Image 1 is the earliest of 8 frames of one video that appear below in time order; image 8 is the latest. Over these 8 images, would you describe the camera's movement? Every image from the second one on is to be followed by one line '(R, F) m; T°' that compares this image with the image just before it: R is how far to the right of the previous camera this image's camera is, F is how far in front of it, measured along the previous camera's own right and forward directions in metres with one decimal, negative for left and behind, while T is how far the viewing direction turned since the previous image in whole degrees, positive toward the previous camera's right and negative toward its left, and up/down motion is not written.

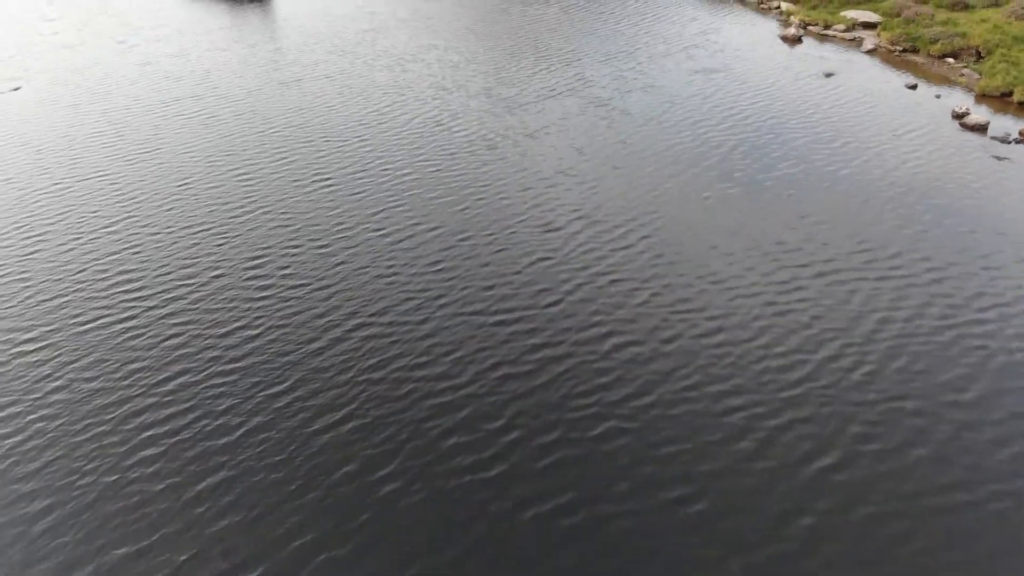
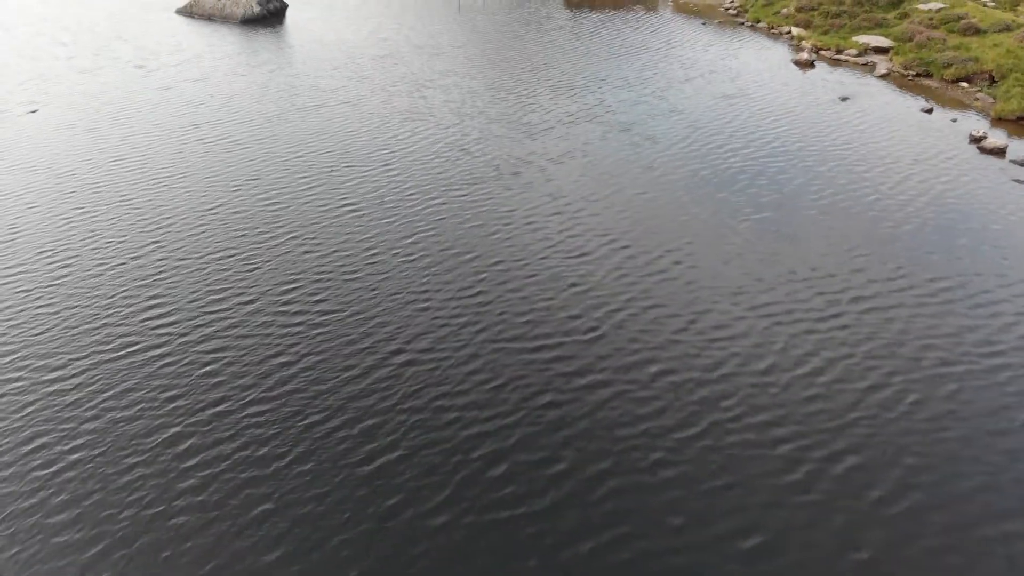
(-2.0, +0.8) m; 0°
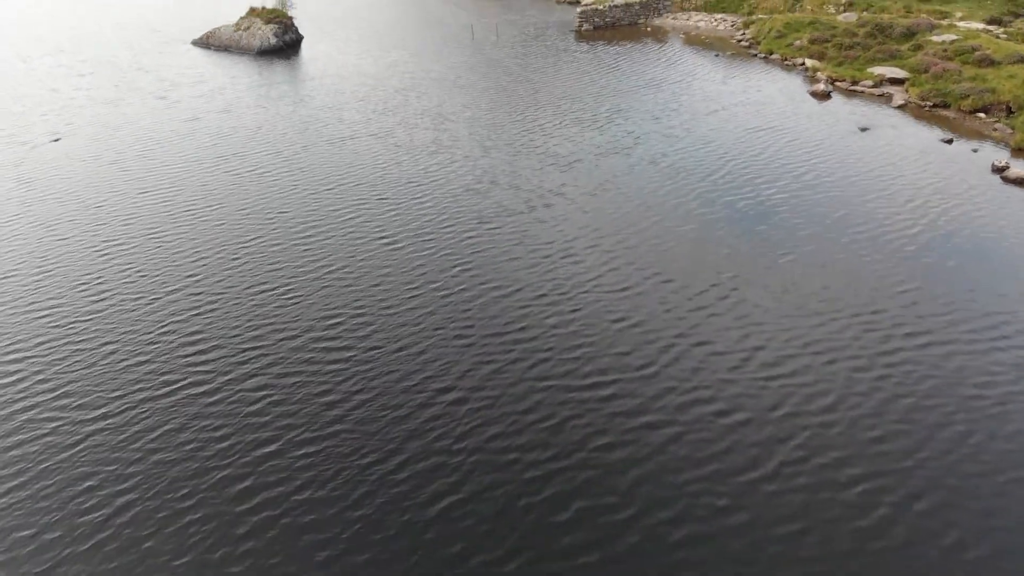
(-2.7, +1.2) m; +1°
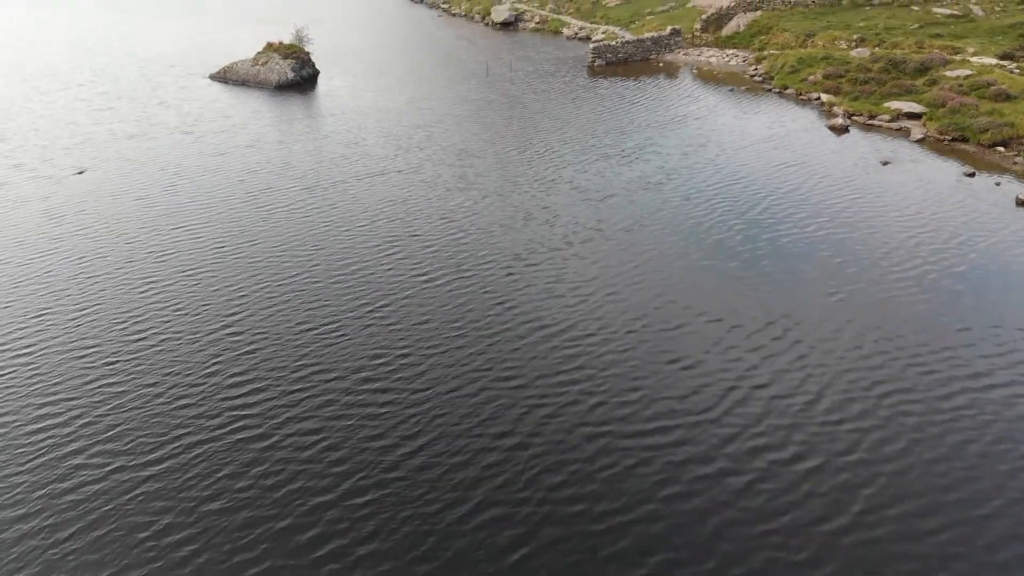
(-2.8, +1.3) m; +1°
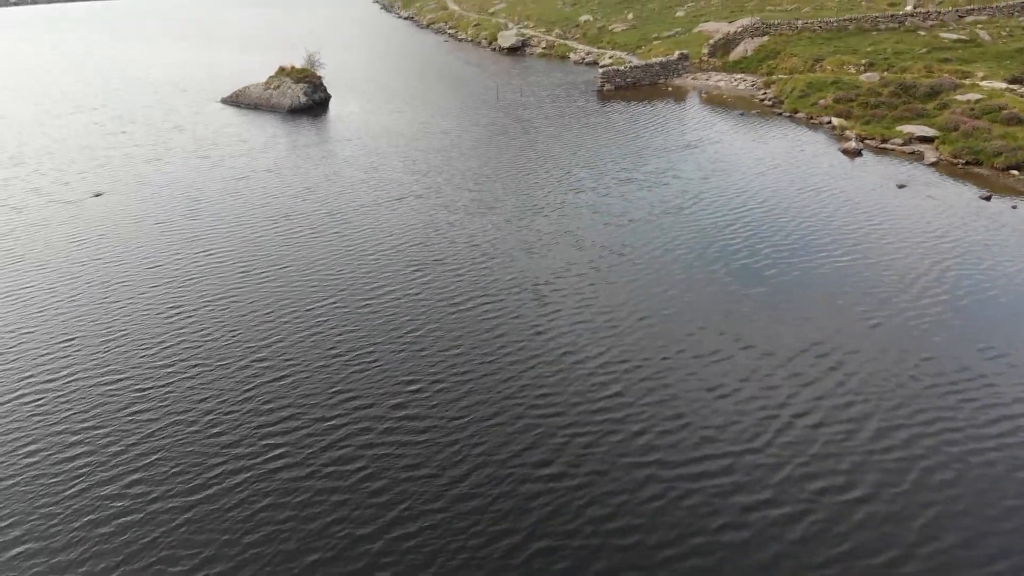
(-2.1, +1.0) m; +1°
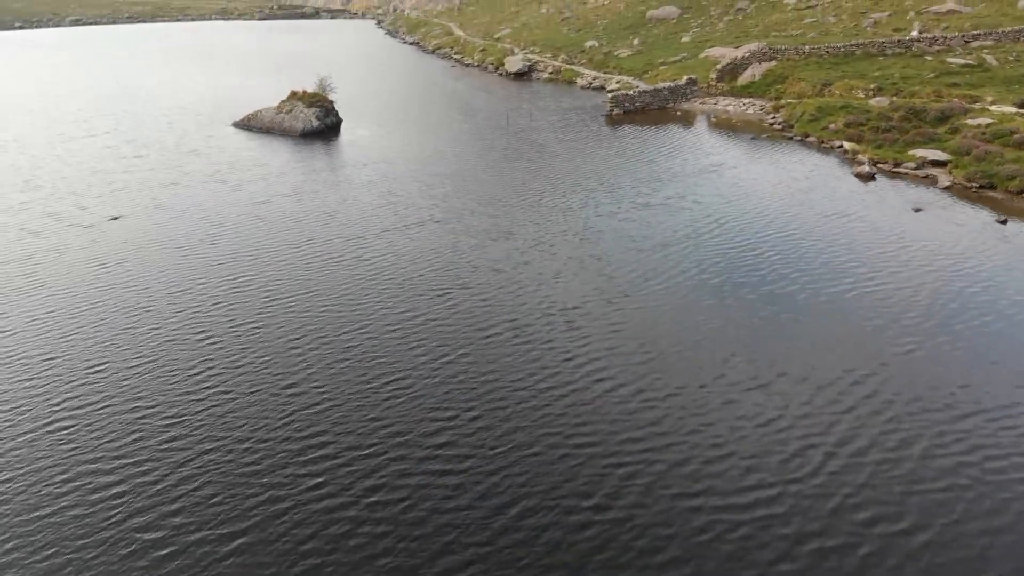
(-2.0, +0.9) m; +1°
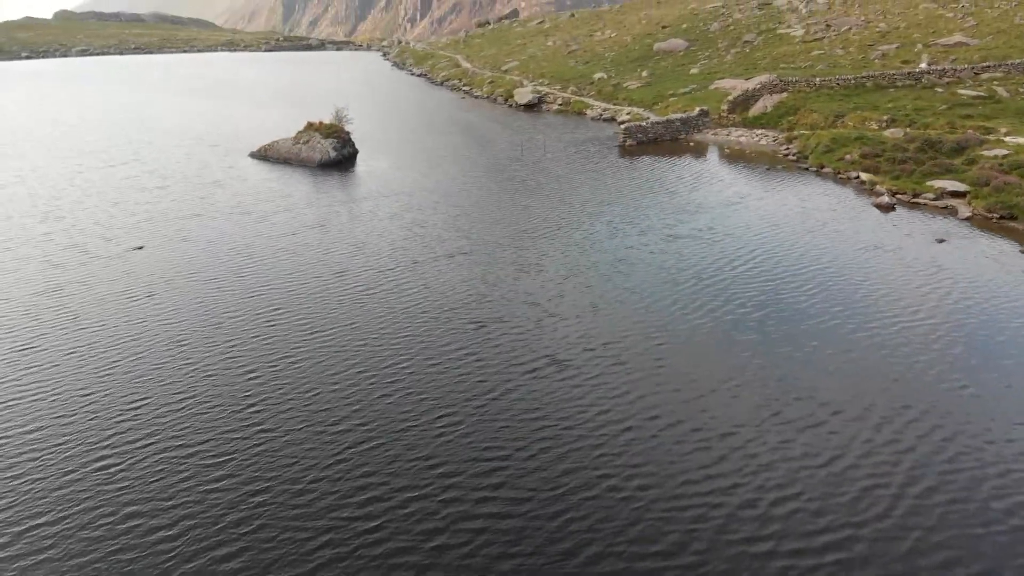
(-2.9, +1.4) m; +1°
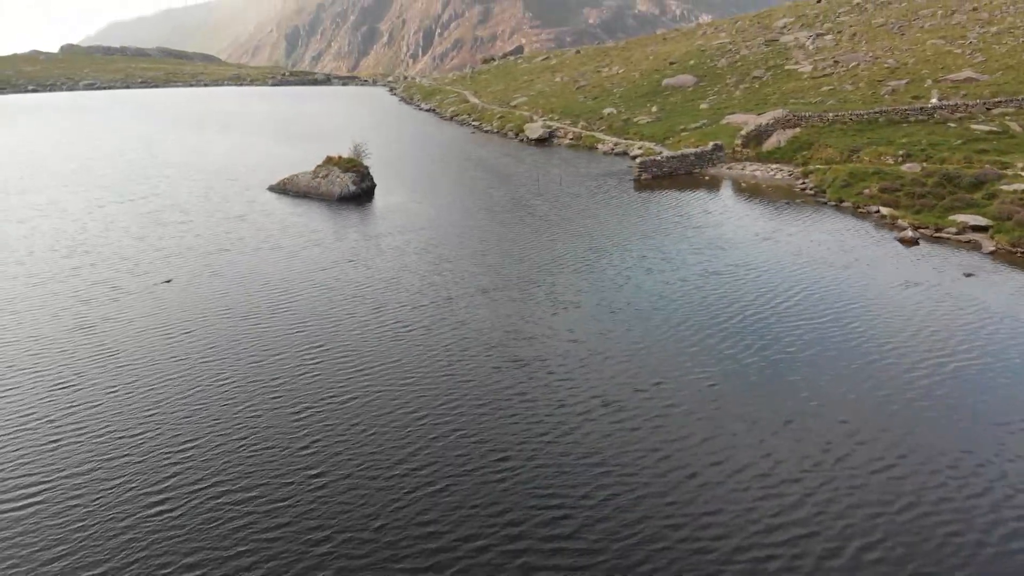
(-3.3, +1.7) m; +1°
